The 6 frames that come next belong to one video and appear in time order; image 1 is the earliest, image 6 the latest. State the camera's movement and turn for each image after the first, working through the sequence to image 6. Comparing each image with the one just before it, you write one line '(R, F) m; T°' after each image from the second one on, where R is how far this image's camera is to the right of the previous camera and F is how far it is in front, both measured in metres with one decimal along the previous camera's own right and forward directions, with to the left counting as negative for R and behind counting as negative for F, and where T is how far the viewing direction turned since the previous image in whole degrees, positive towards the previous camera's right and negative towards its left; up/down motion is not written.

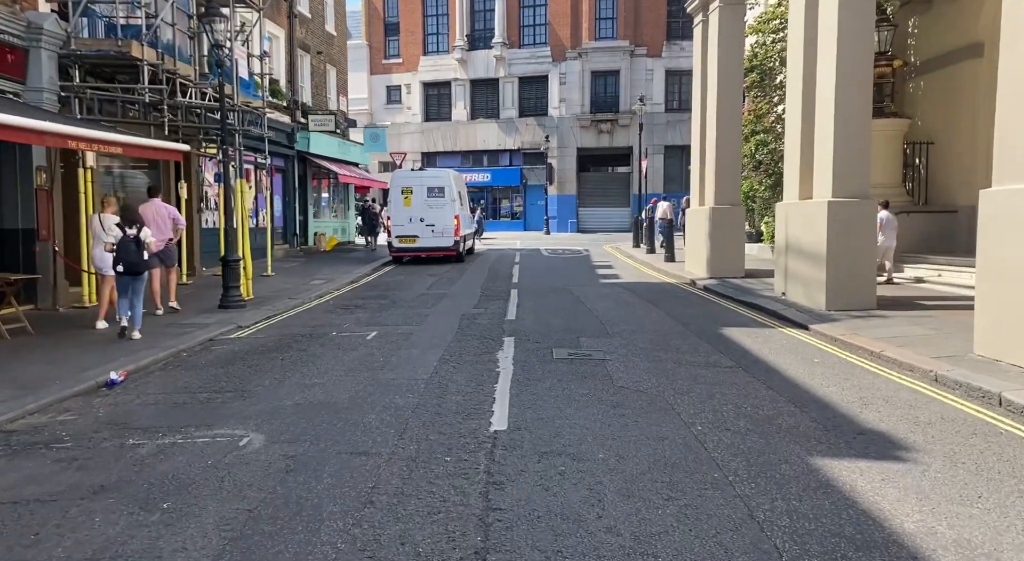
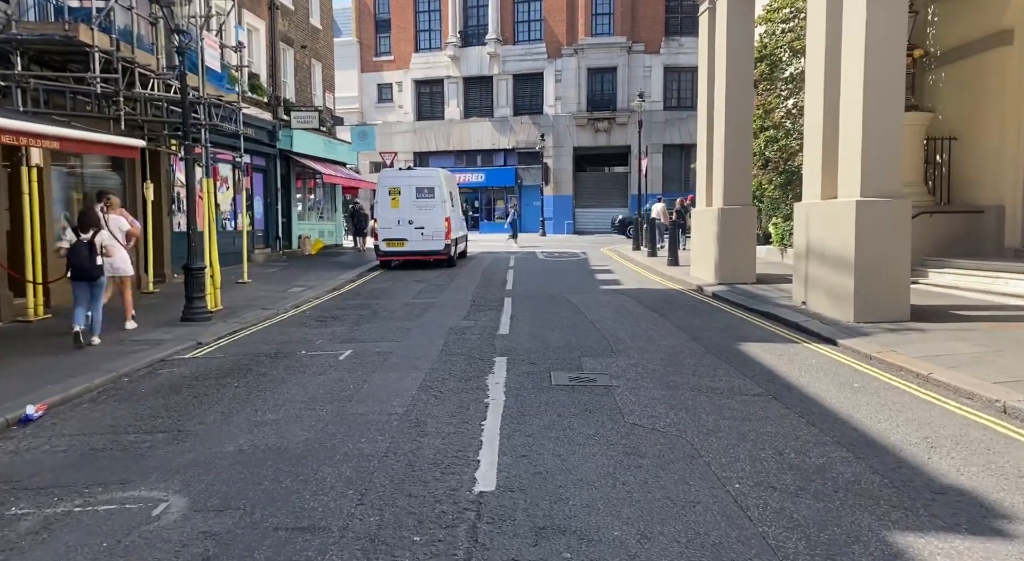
(0.0, +1.1) m; 0°
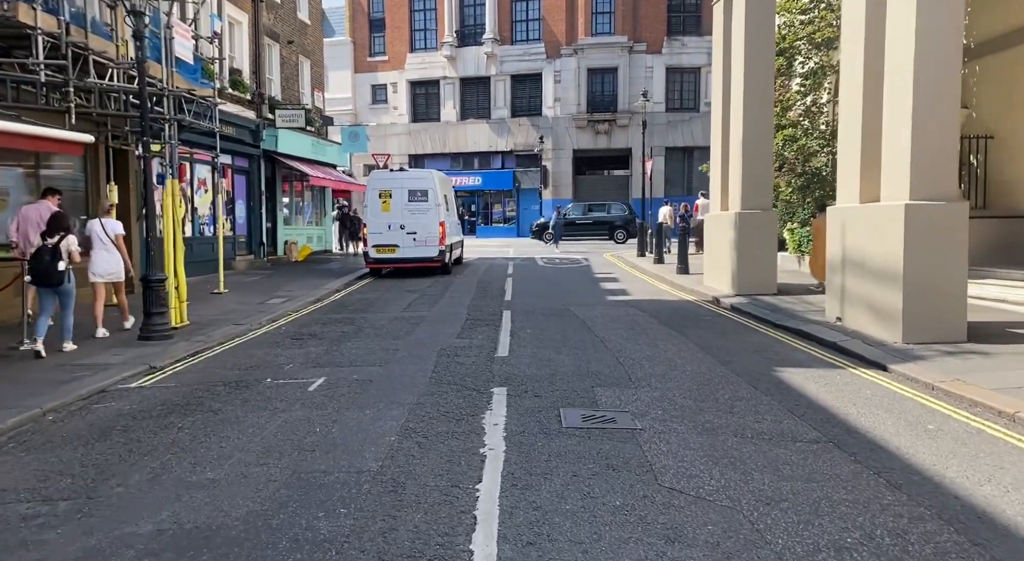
(0.0, +1.2) m; 0°
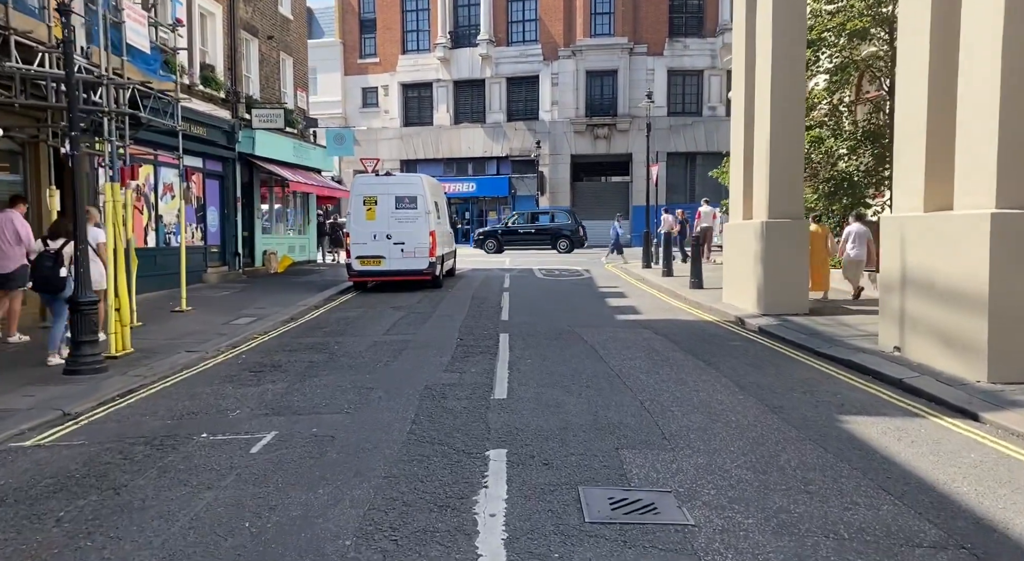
(-0.1, +1.6) m; 0°
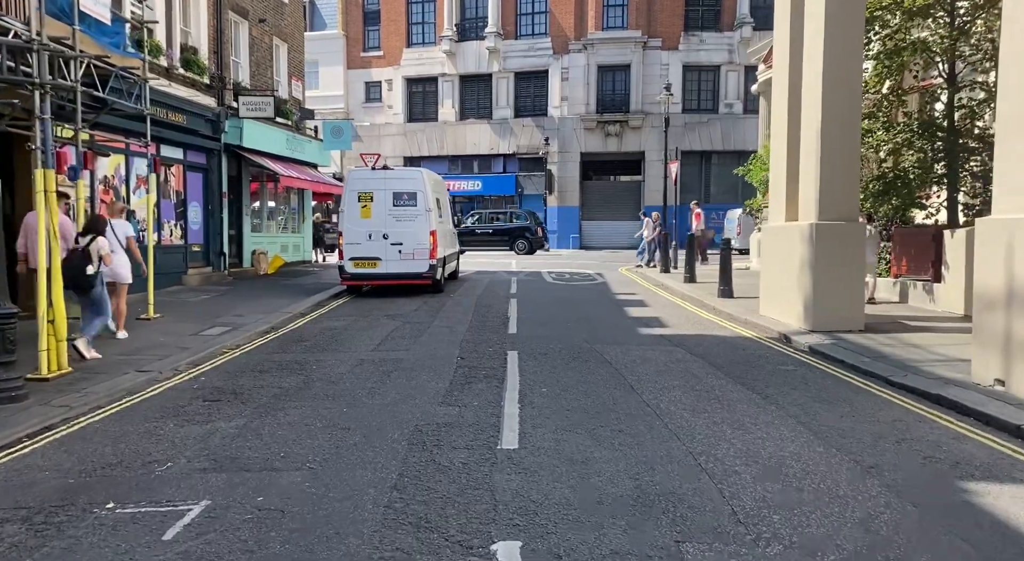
(-0.1, +1.6) m; 0°
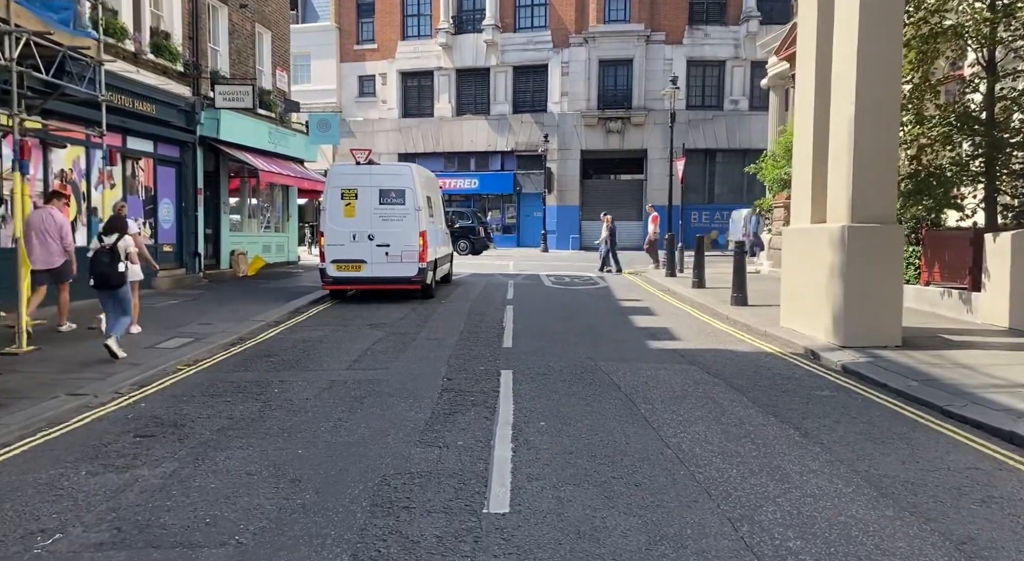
(0.0, +1.2) m; 0°
